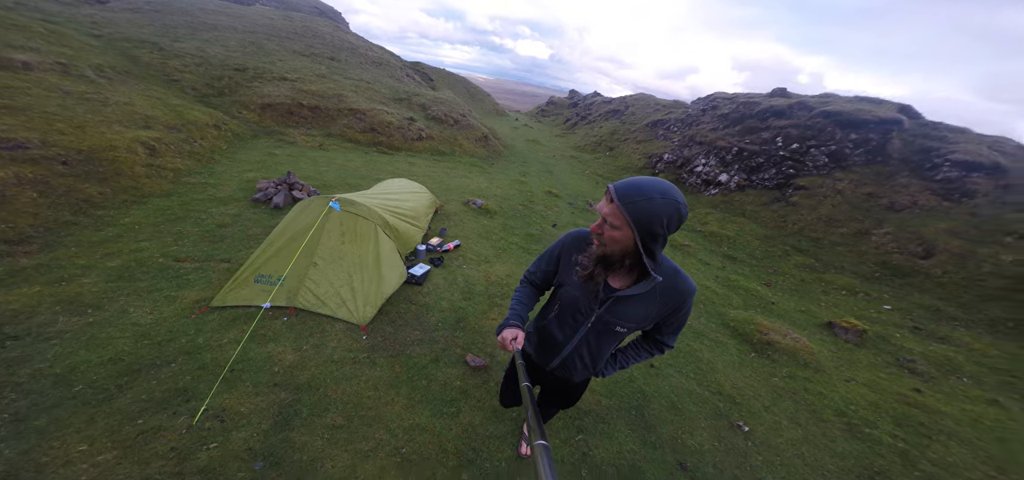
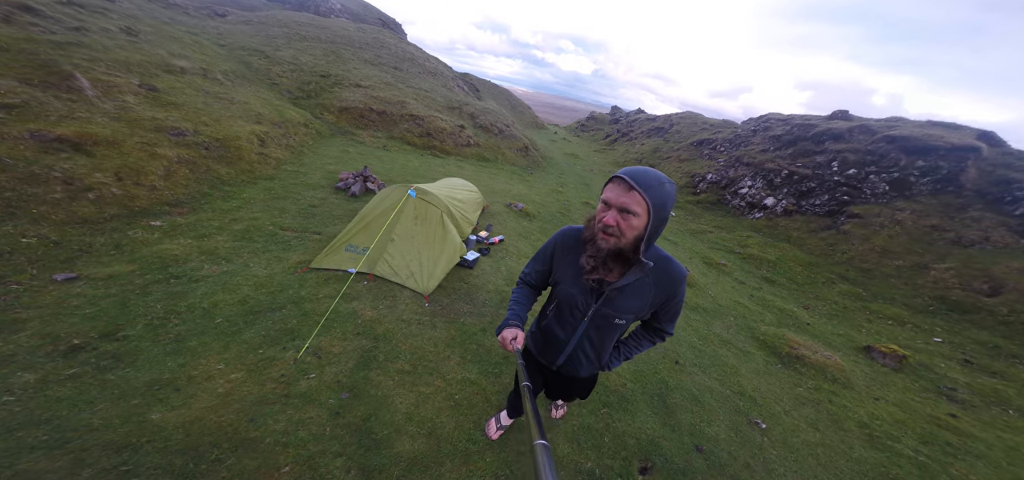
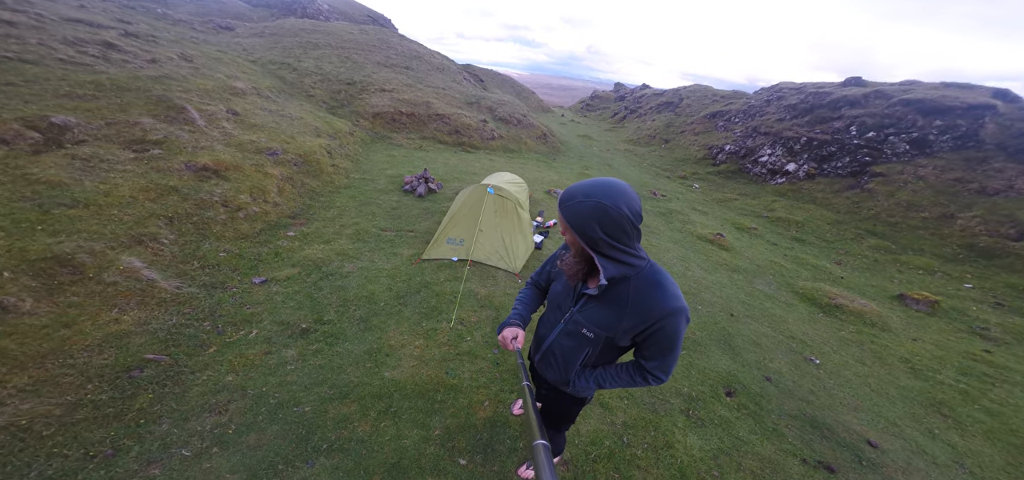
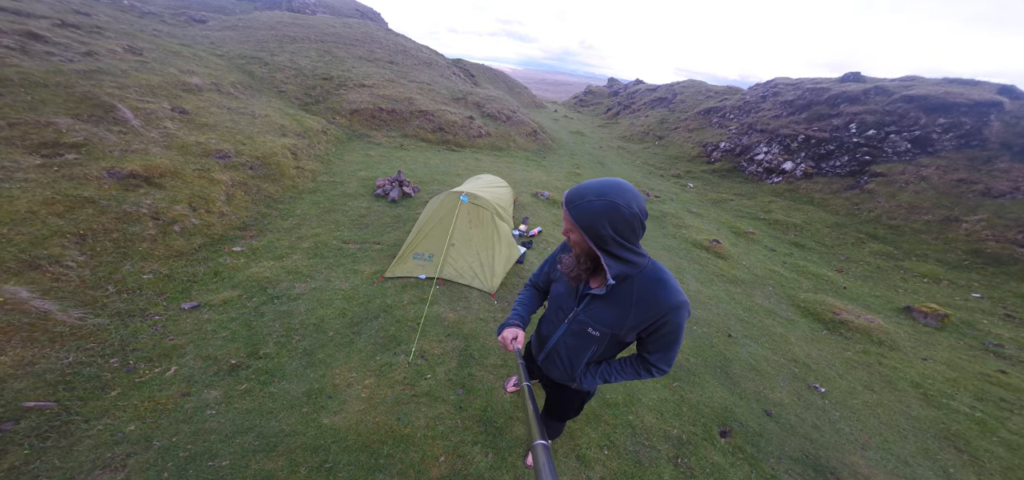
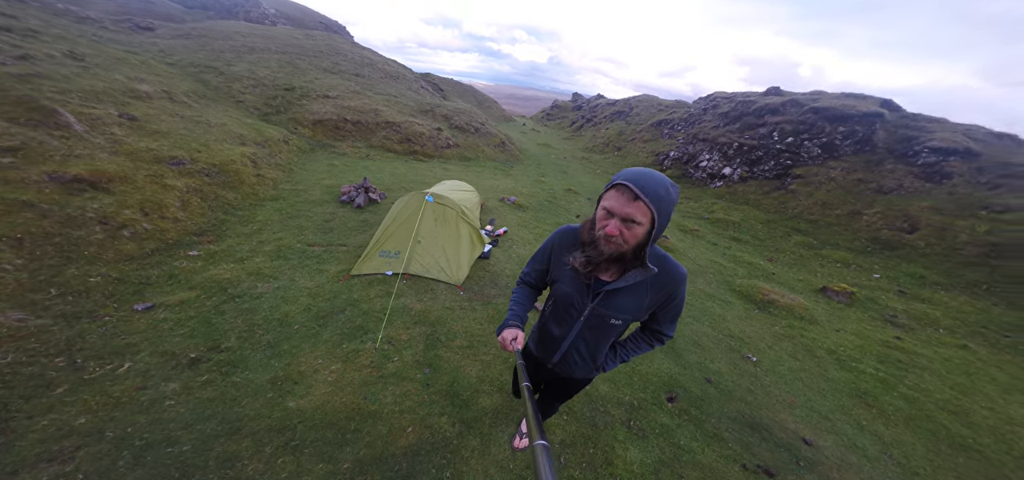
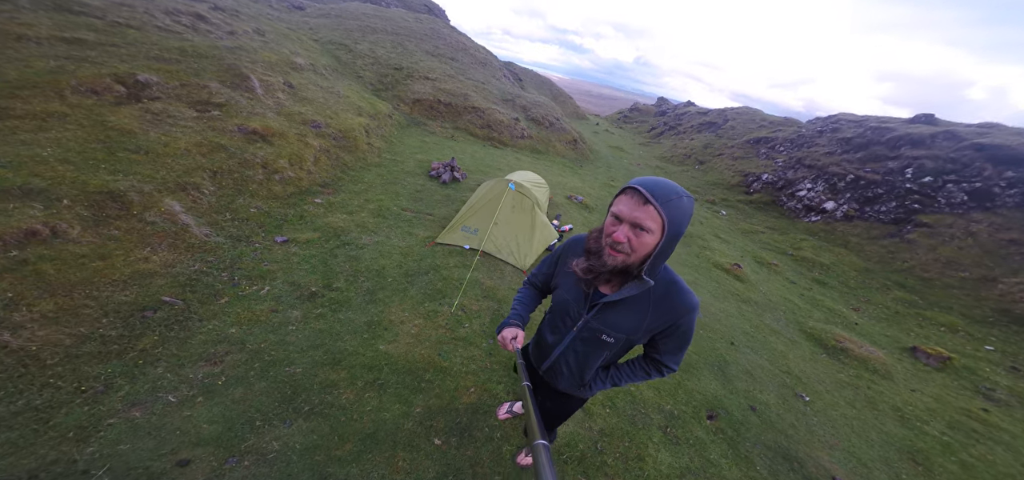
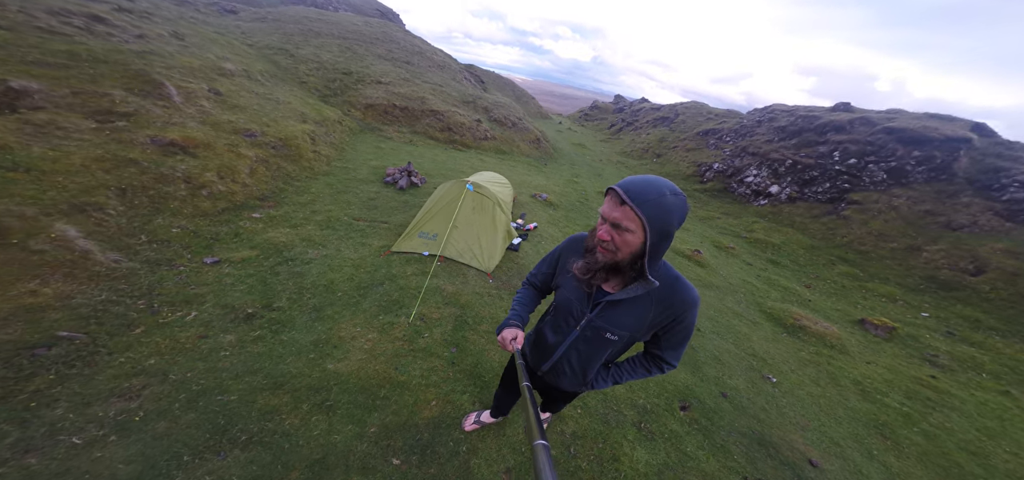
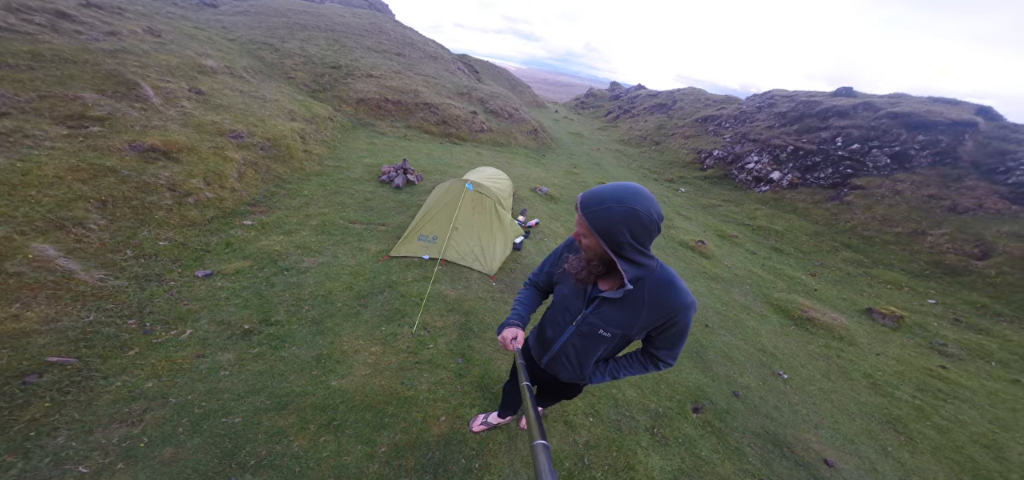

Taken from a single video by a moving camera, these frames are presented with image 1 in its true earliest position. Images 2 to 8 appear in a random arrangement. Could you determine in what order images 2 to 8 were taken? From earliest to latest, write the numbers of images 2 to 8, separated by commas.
2, 5, 7, 6, 3, 8, 4
